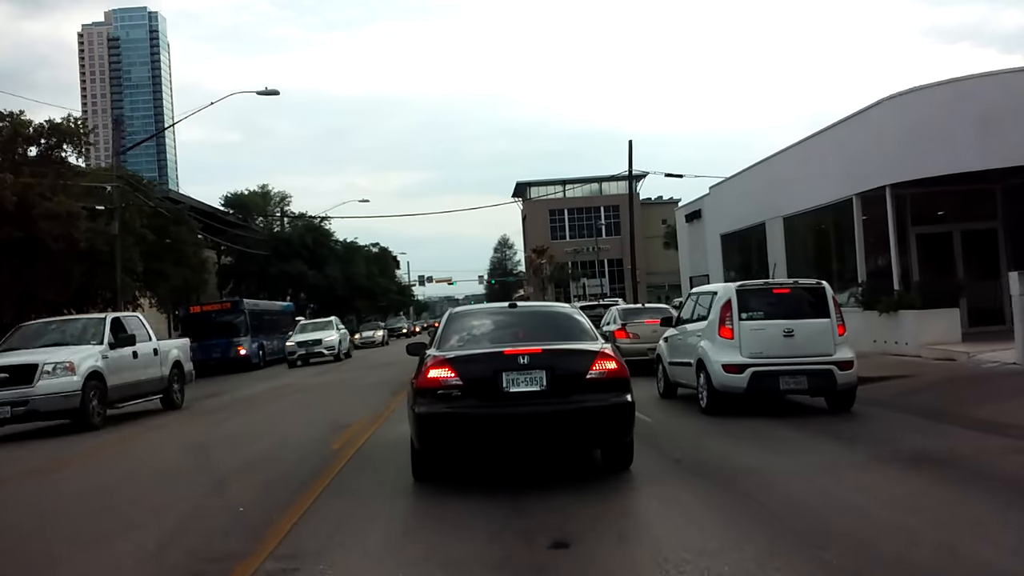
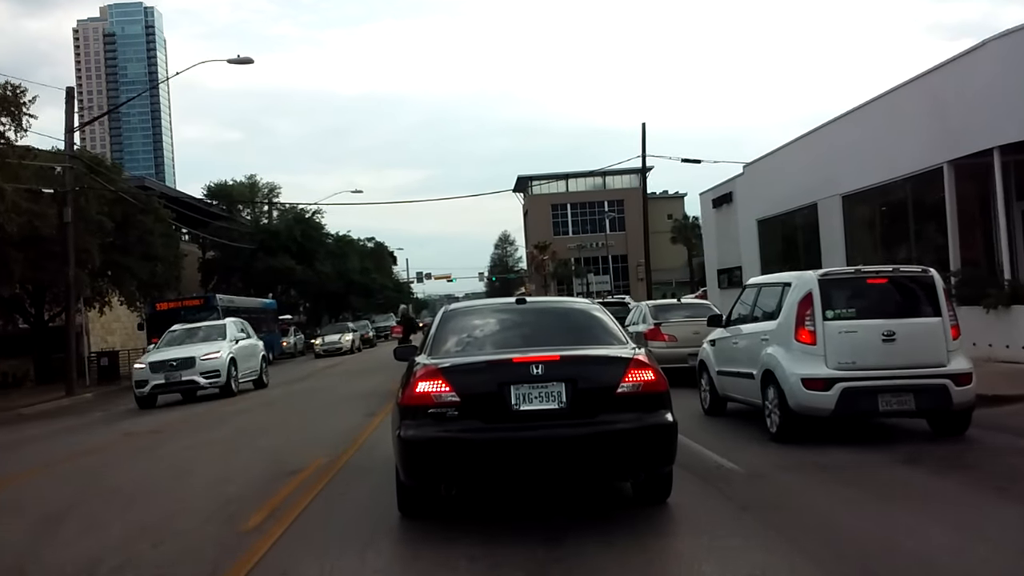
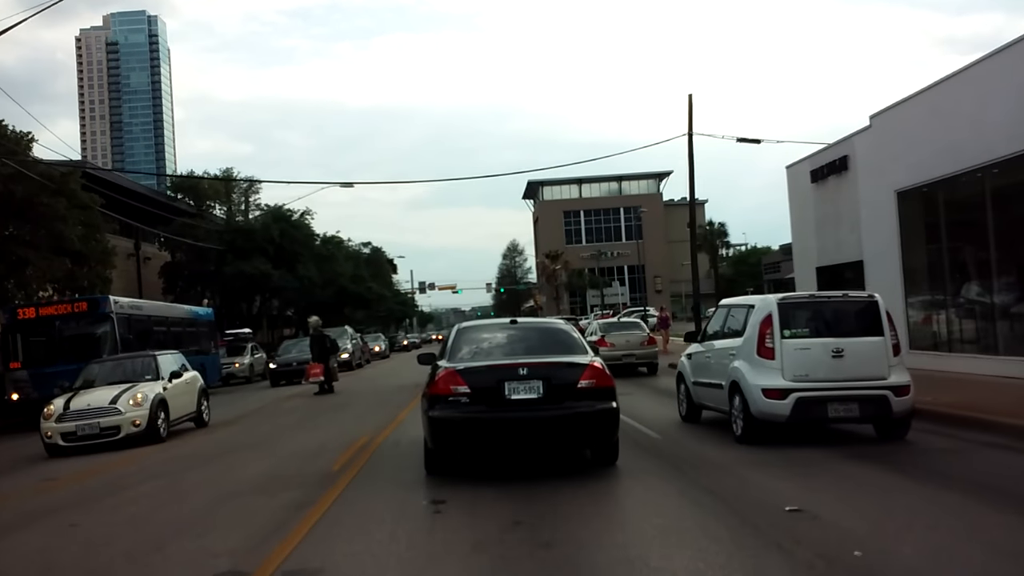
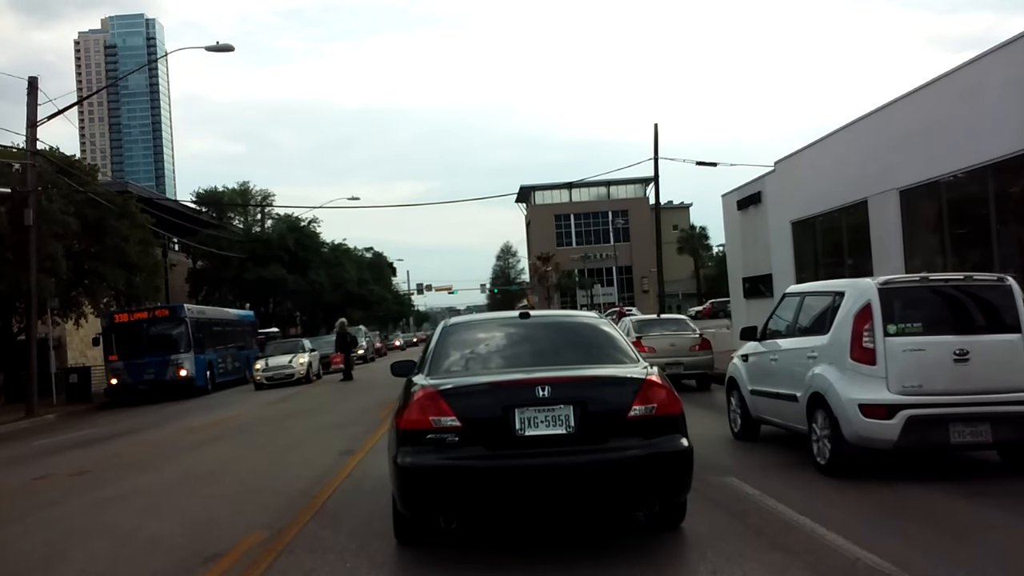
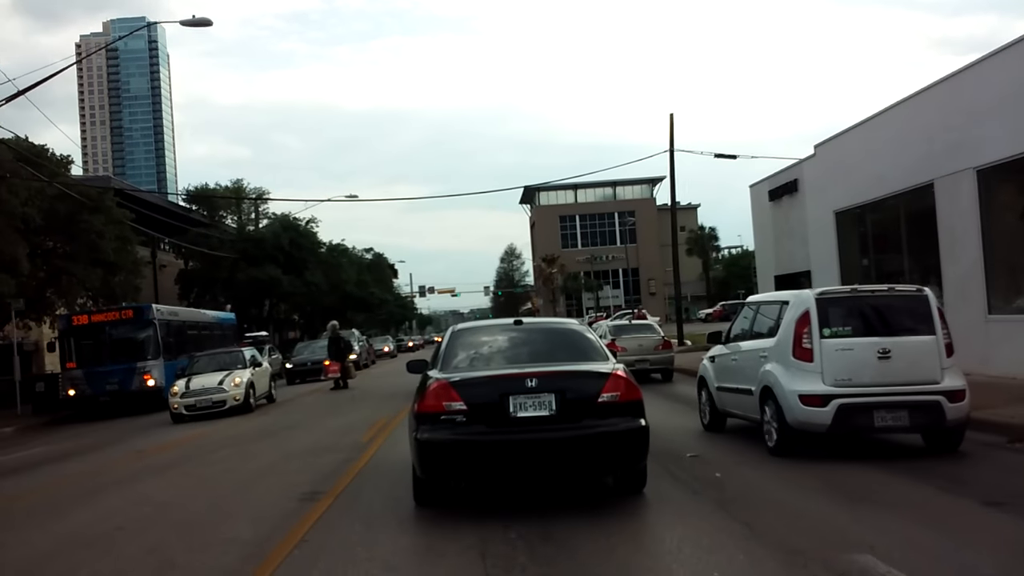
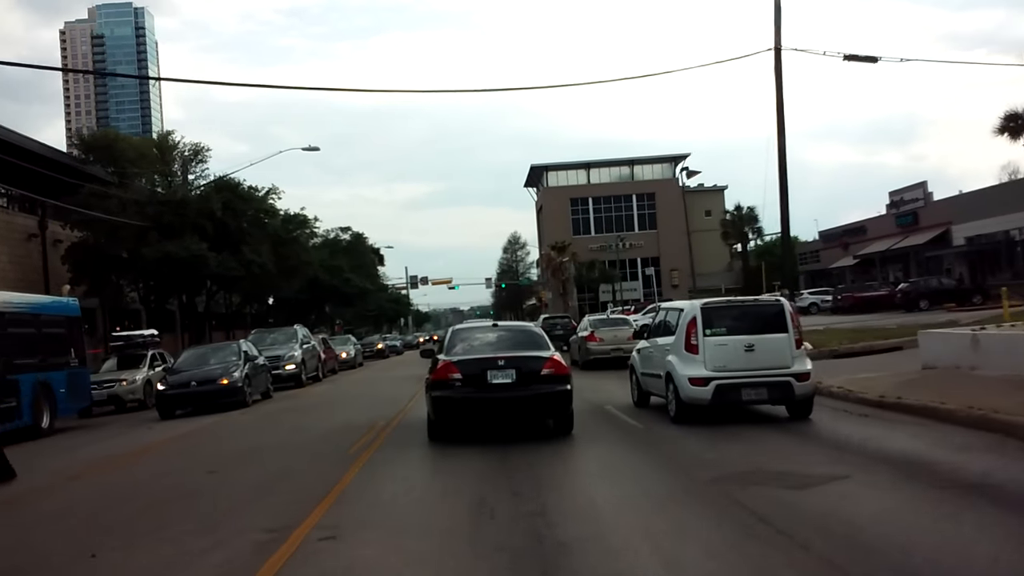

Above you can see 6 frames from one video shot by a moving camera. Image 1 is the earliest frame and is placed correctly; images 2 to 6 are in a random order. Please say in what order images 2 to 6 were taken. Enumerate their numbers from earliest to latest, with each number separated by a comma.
2, 4, 5, 3, 6
